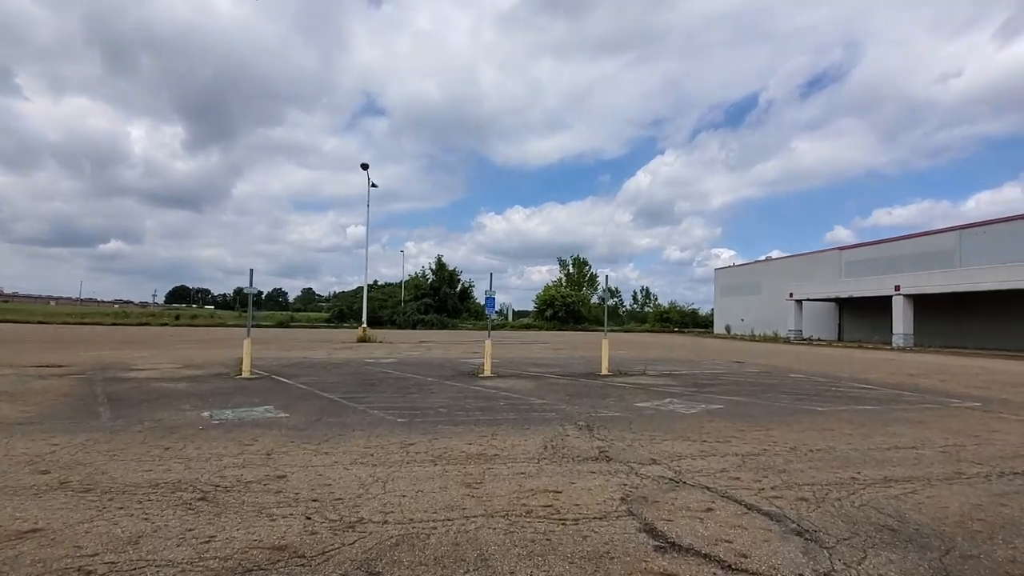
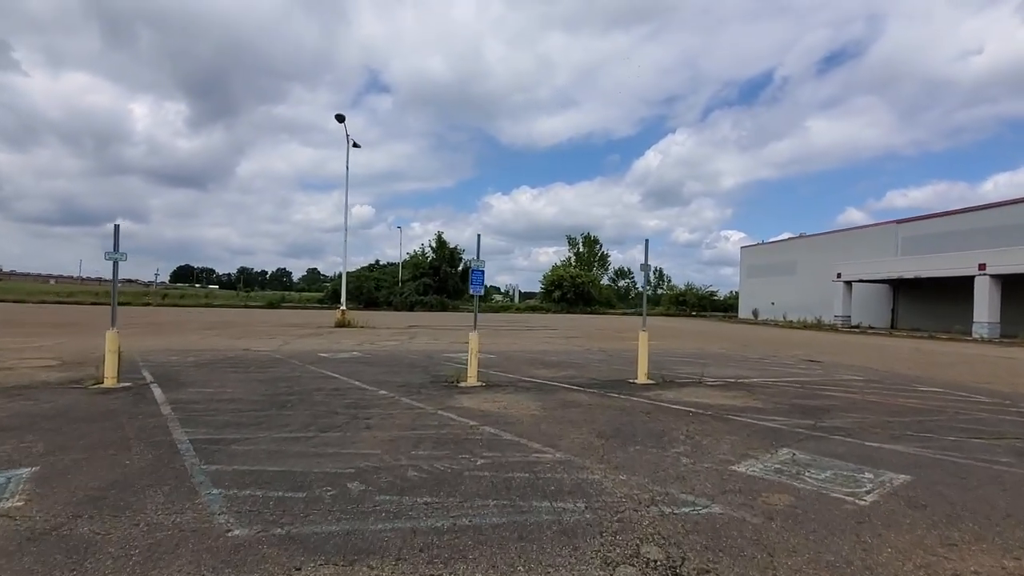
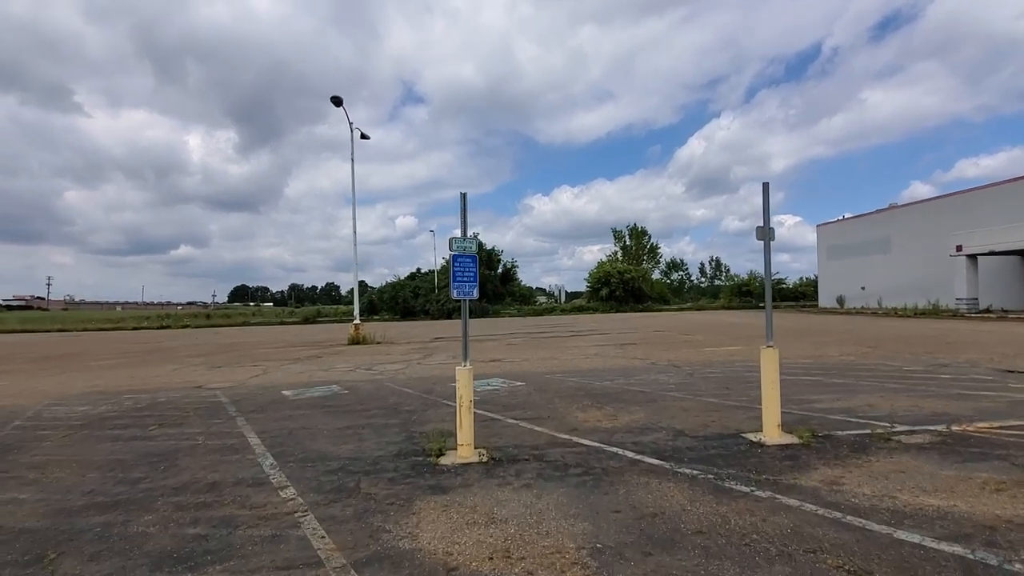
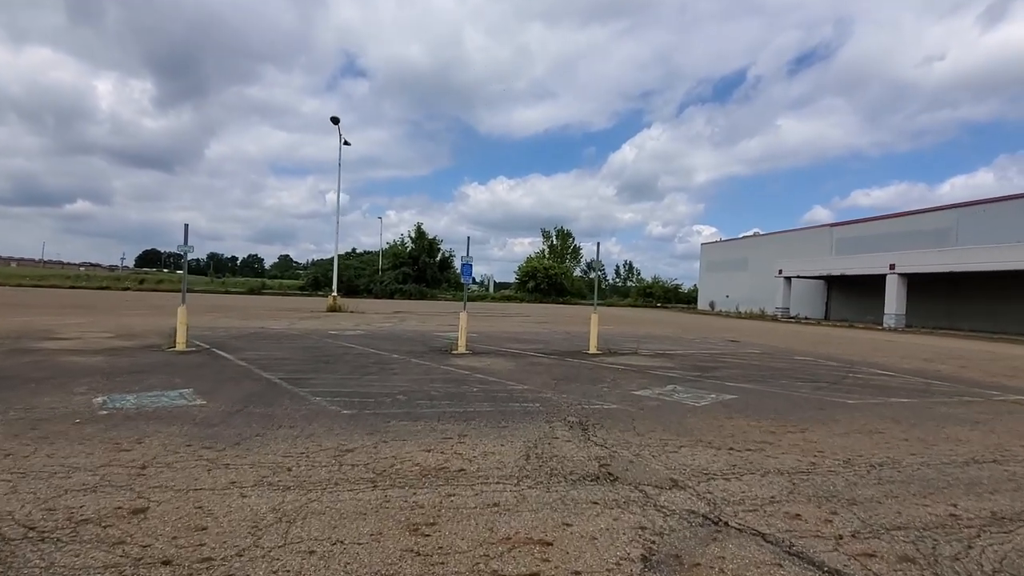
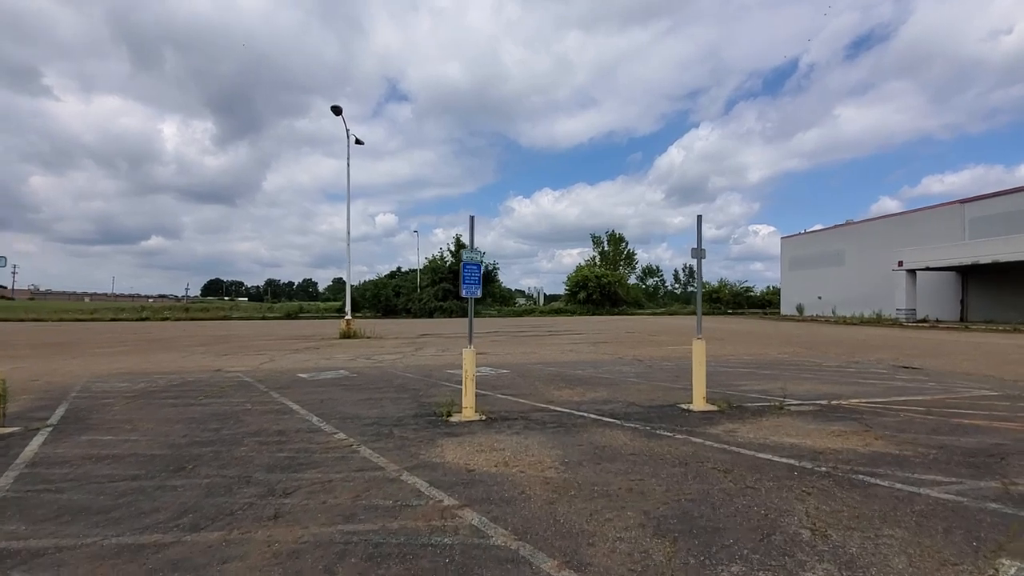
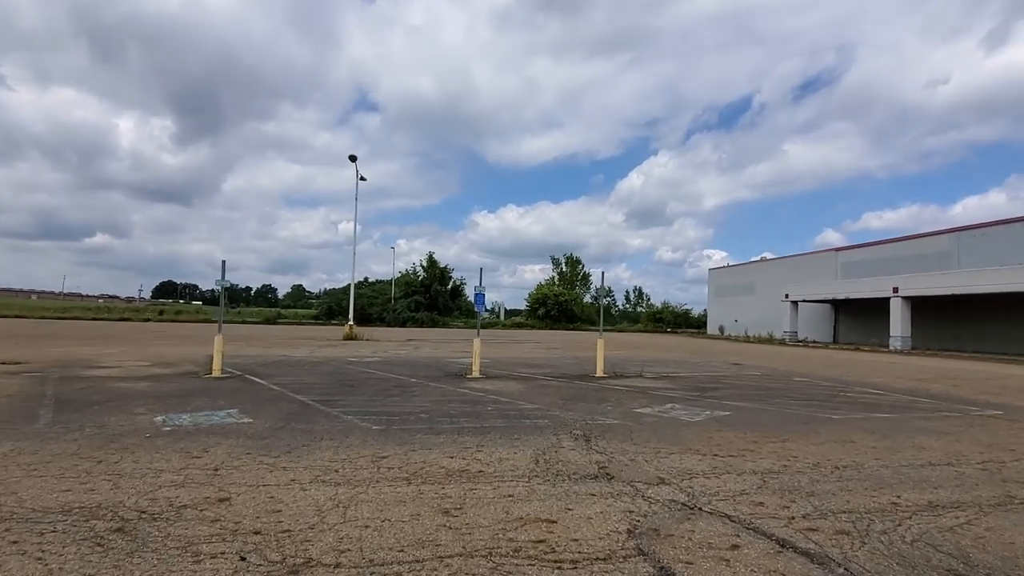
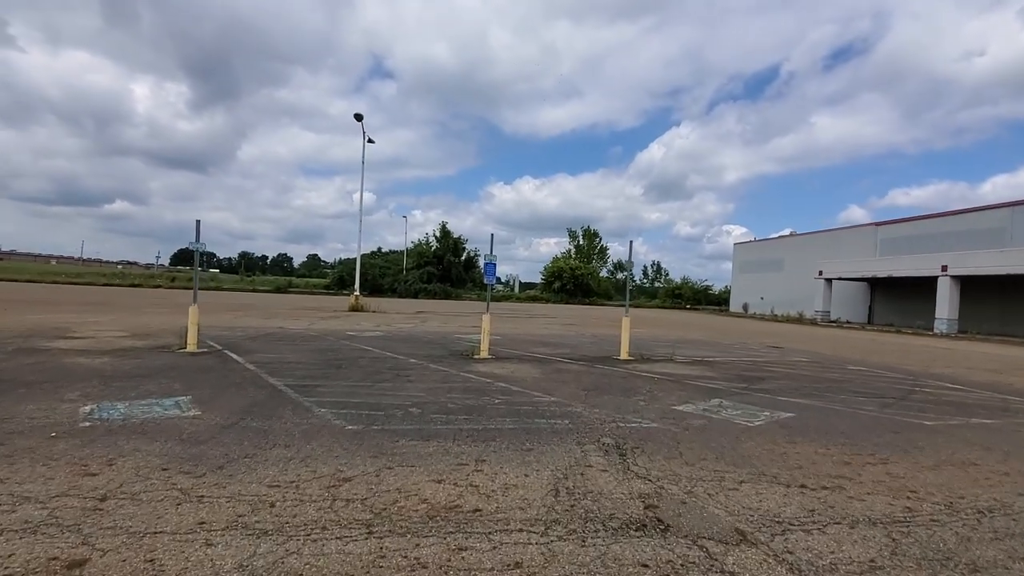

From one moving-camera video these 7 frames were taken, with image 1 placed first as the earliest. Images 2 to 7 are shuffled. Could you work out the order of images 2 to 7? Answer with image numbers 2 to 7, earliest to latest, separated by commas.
6, 4, 7, 2, 5, 3
